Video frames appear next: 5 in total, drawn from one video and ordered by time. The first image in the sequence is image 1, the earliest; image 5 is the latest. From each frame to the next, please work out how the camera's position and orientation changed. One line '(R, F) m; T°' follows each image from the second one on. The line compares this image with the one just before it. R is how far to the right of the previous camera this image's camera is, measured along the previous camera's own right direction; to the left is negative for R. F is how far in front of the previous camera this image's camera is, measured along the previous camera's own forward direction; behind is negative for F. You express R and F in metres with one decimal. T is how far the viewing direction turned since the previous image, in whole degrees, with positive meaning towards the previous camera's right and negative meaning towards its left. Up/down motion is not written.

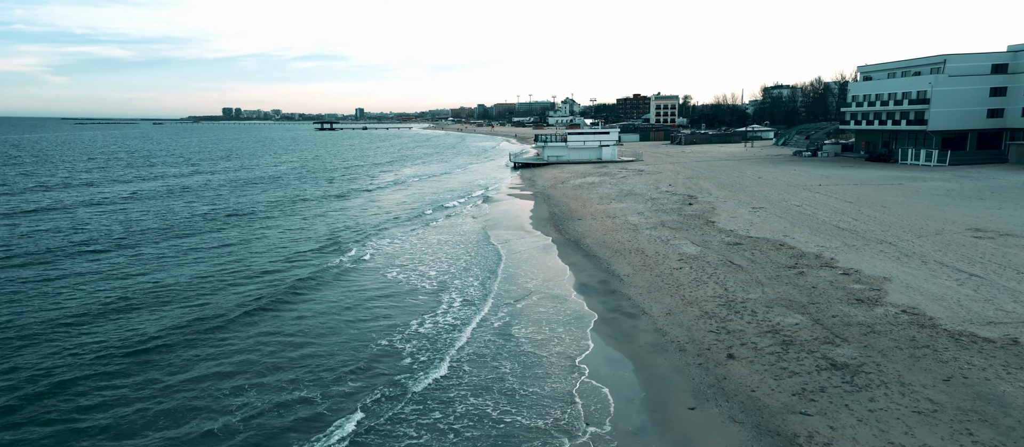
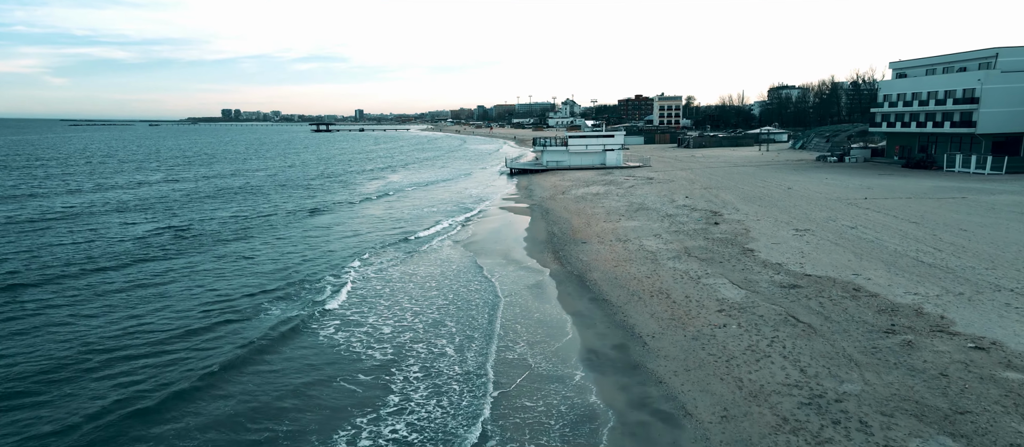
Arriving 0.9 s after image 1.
(+0.4, +5.1) m; 0°
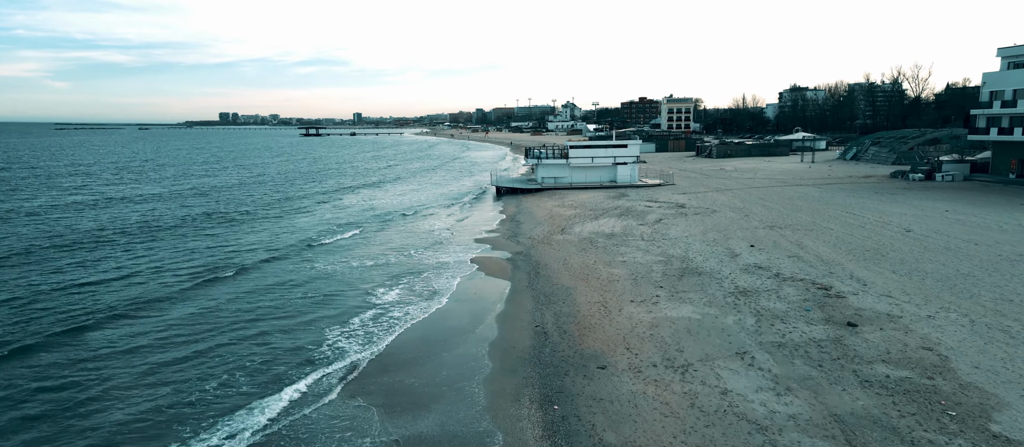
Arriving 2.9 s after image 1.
(+1.1, +12.3) m; 0°
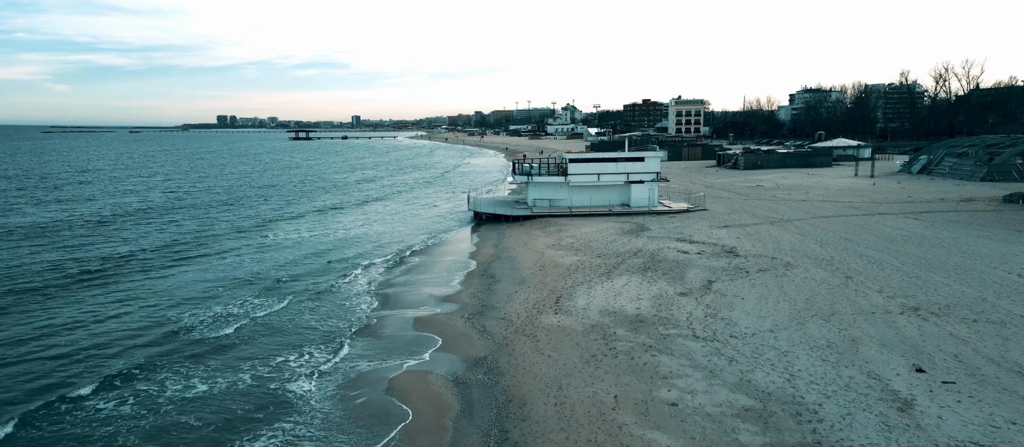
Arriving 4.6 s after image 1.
(+1.2, +11.1) m; 0°
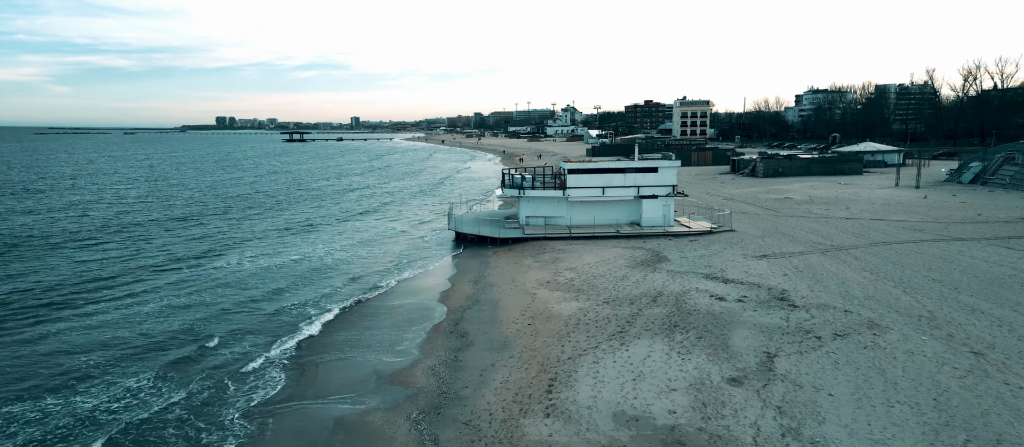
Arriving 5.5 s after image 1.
(+0.7, +6.1) m; 0°
